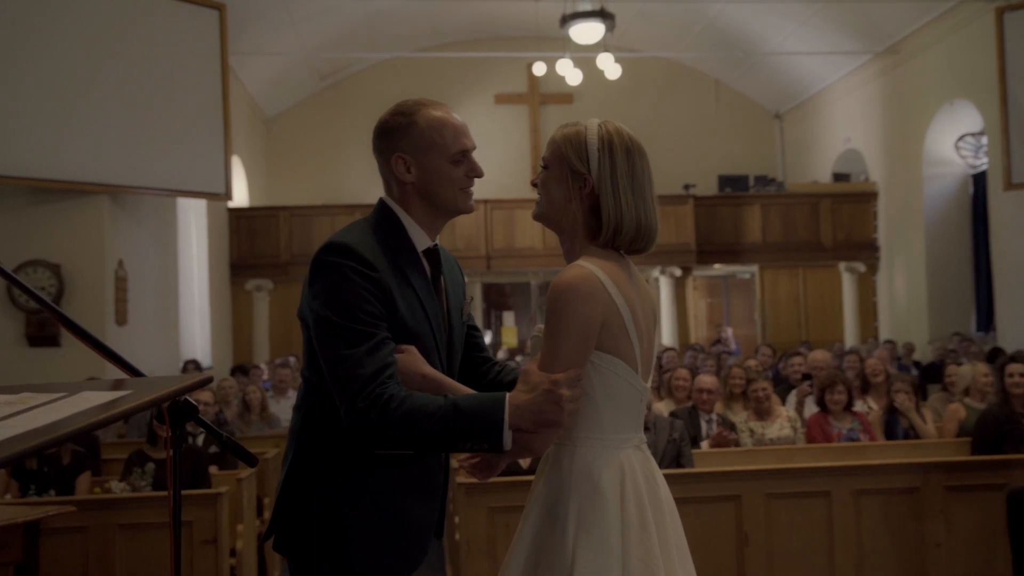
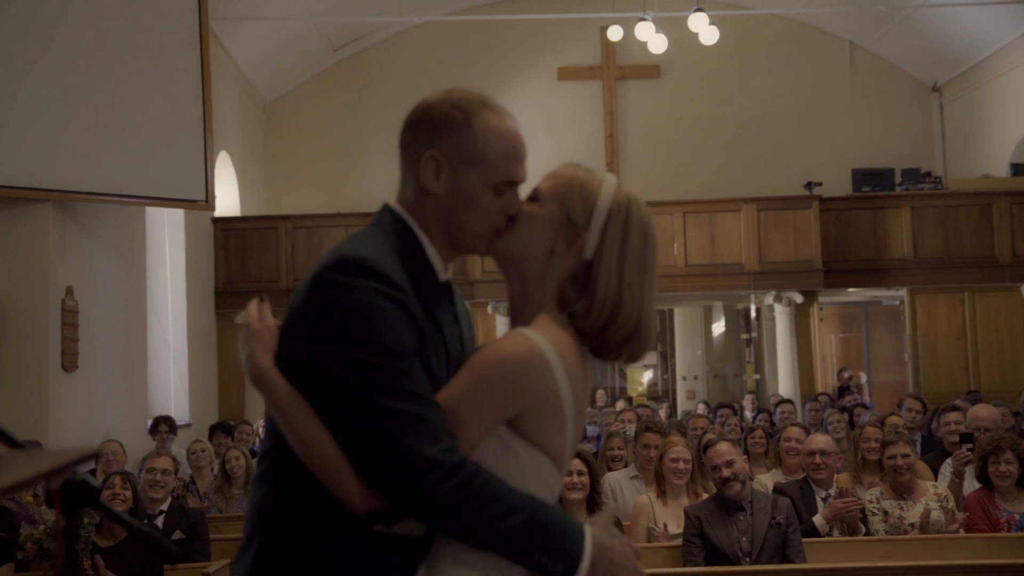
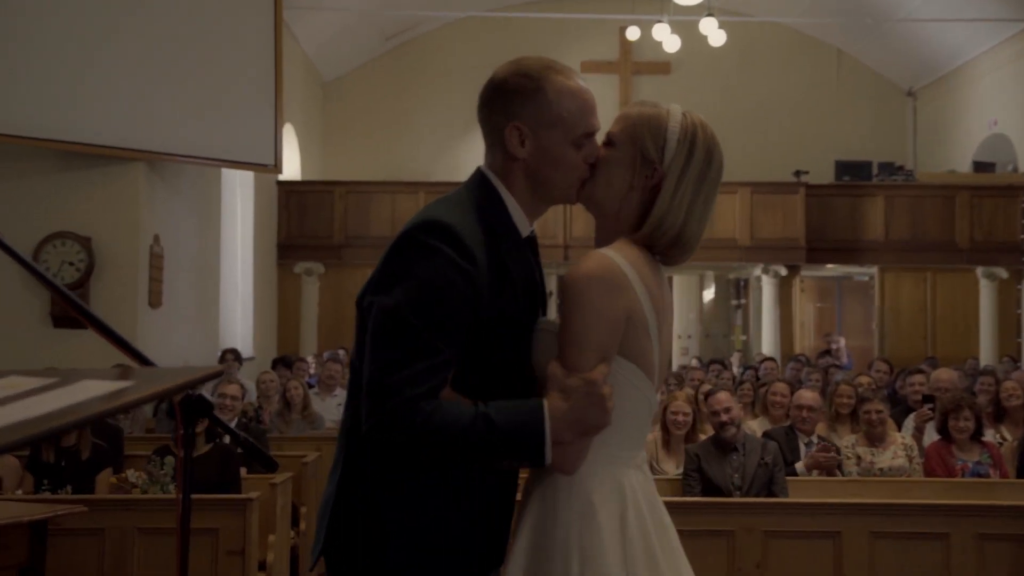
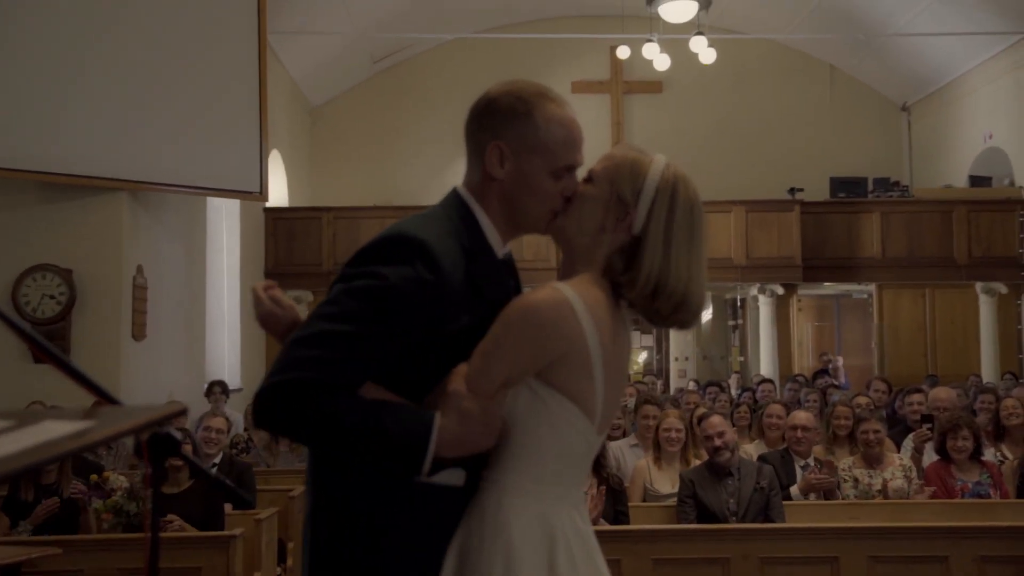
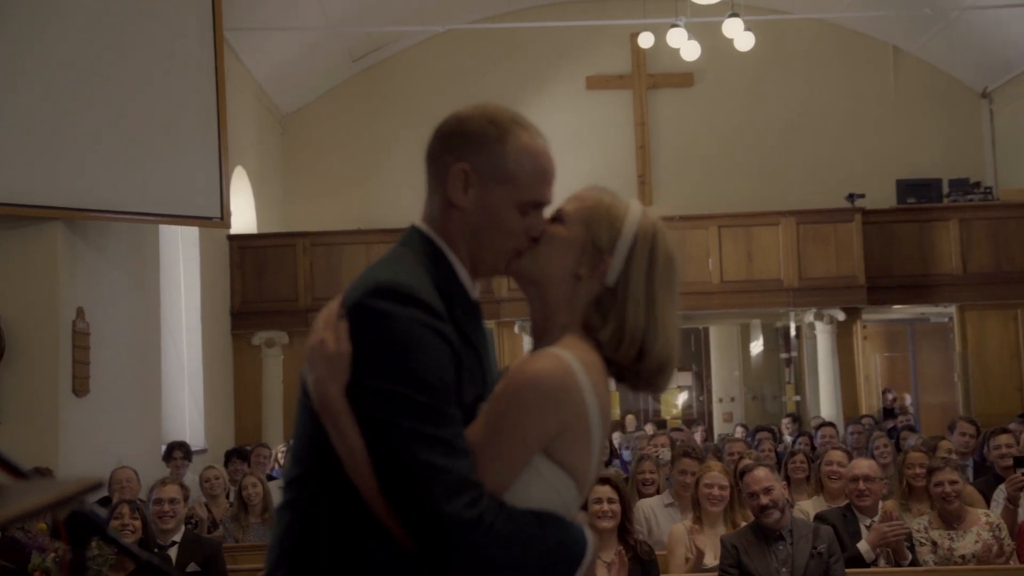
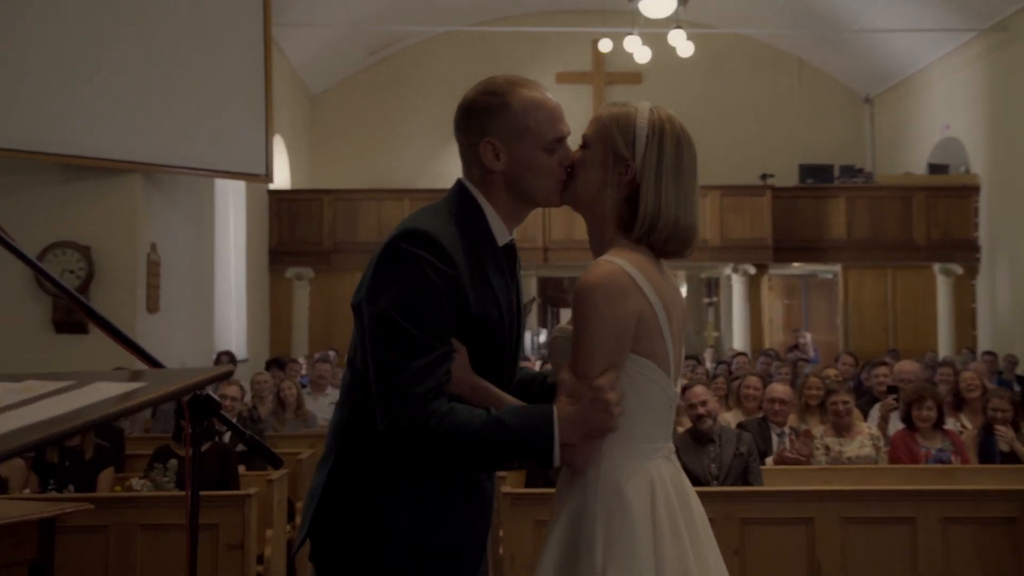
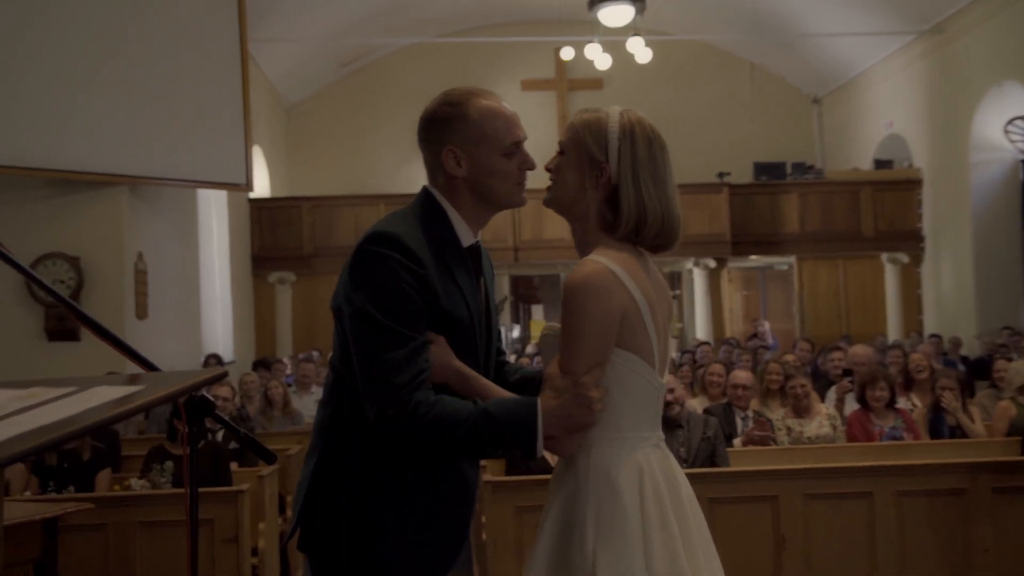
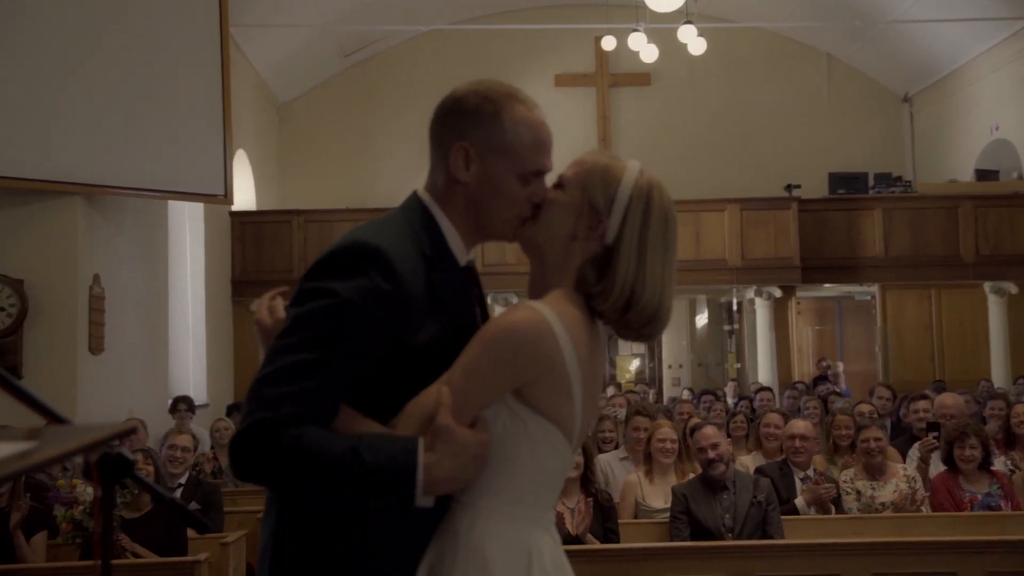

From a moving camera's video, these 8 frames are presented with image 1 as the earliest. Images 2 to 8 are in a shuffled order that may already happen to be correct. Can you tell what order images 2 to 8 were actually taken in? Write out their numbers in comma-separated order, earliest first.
7, 6, 3, 4, 8, 2, 5
